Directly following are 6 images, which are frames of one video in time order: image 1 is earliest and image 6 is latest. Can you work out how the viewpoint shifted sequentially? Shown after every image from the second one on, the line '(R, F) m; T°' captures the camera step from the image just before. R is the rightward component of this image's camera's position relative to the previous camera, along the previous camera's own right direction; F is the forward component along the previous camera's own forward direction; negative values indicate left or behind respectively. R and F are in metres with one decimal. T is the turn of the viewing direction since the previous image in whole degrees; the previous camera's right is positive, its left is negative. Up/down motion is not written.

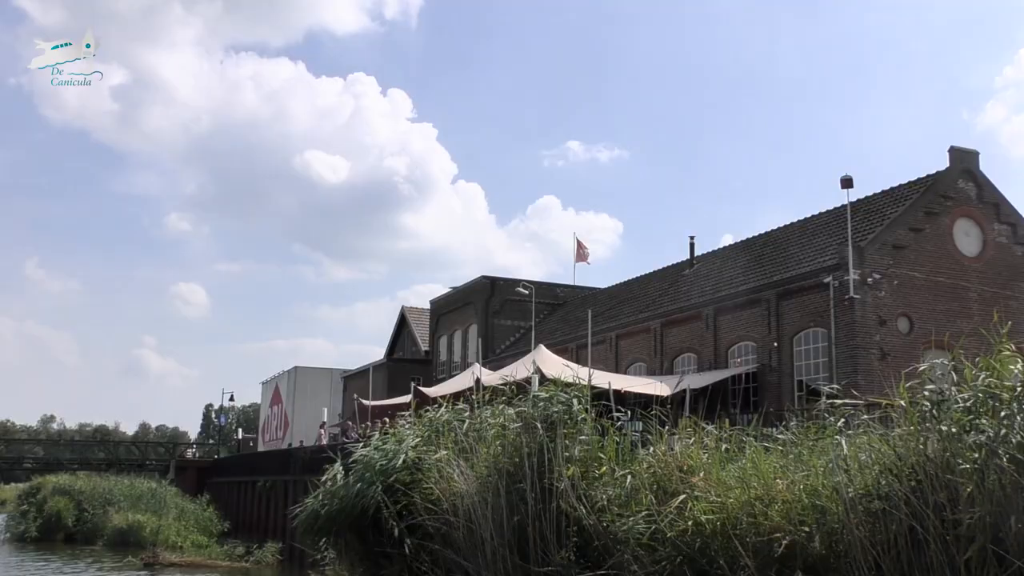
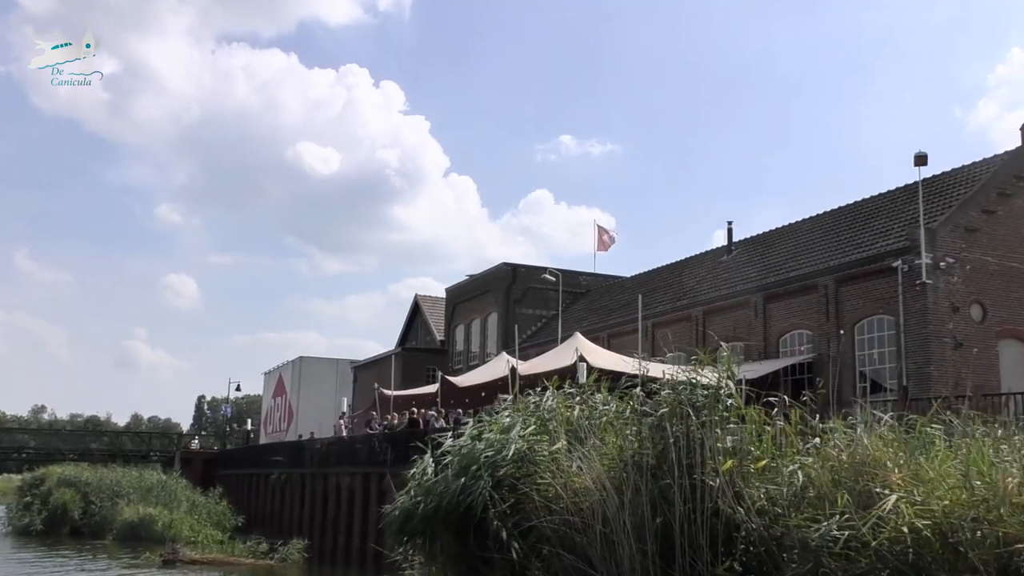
(-0.9, +1.3) m; 0°
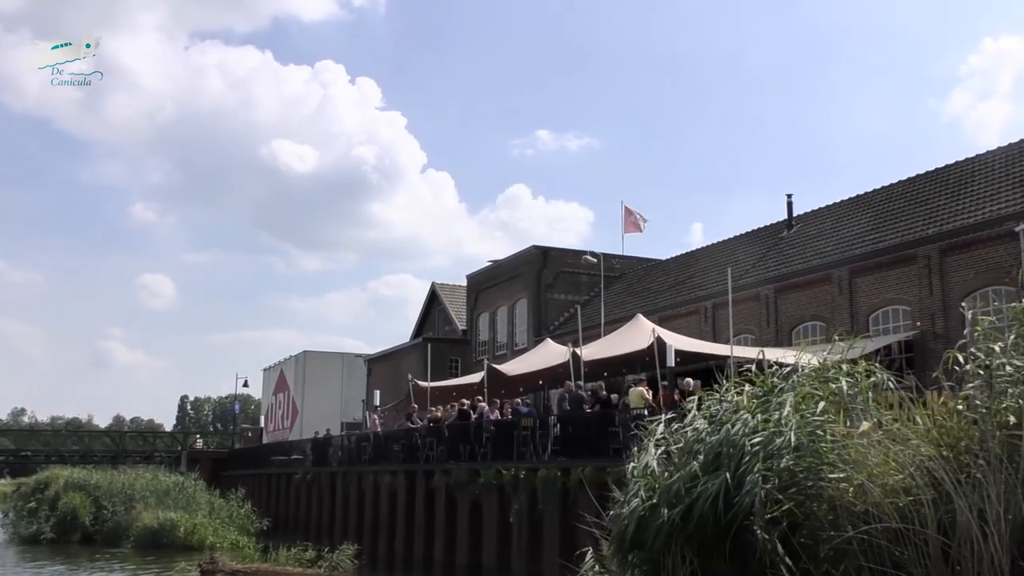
(-1.5, +2.1) m; +1°
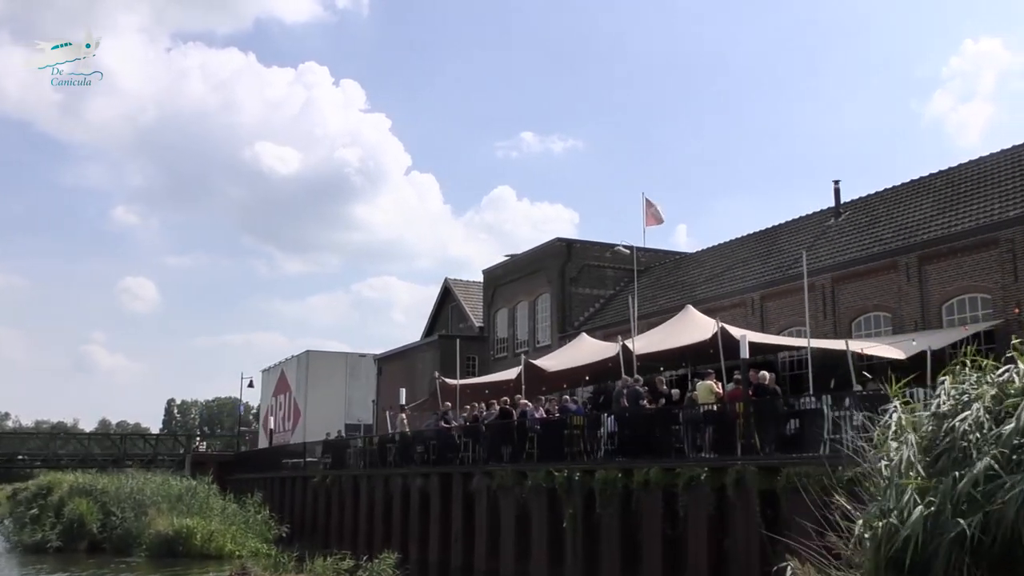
(-1.0, +1.4) m; +1°
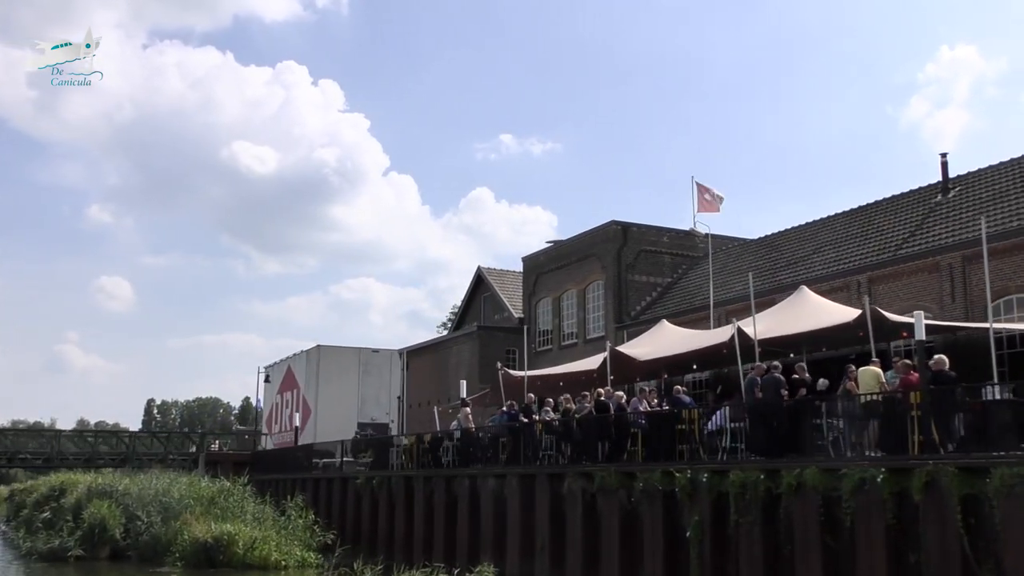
(-1.8, +2.5) m; +1°
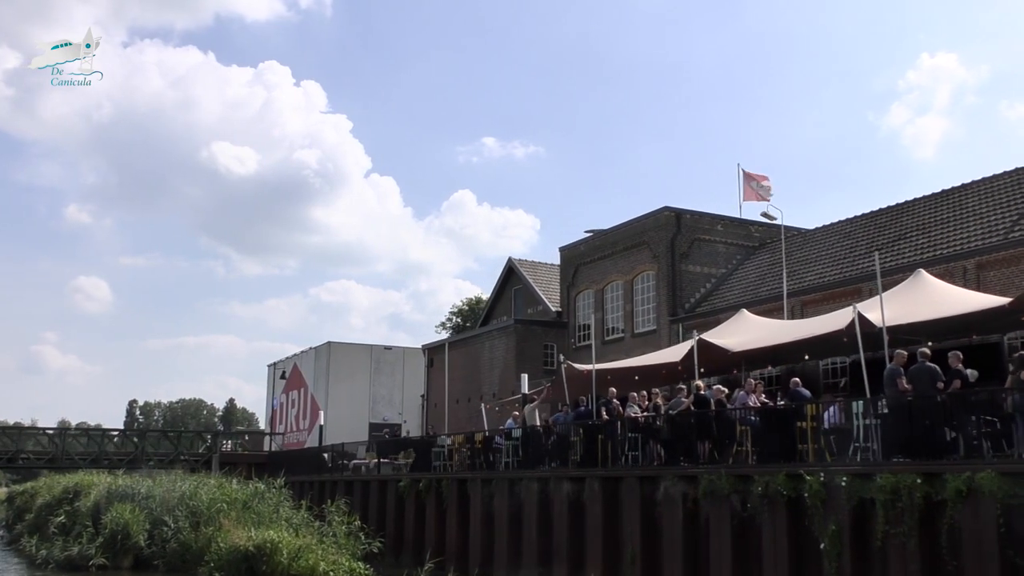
(-1.5, +2.0) m; +1°
